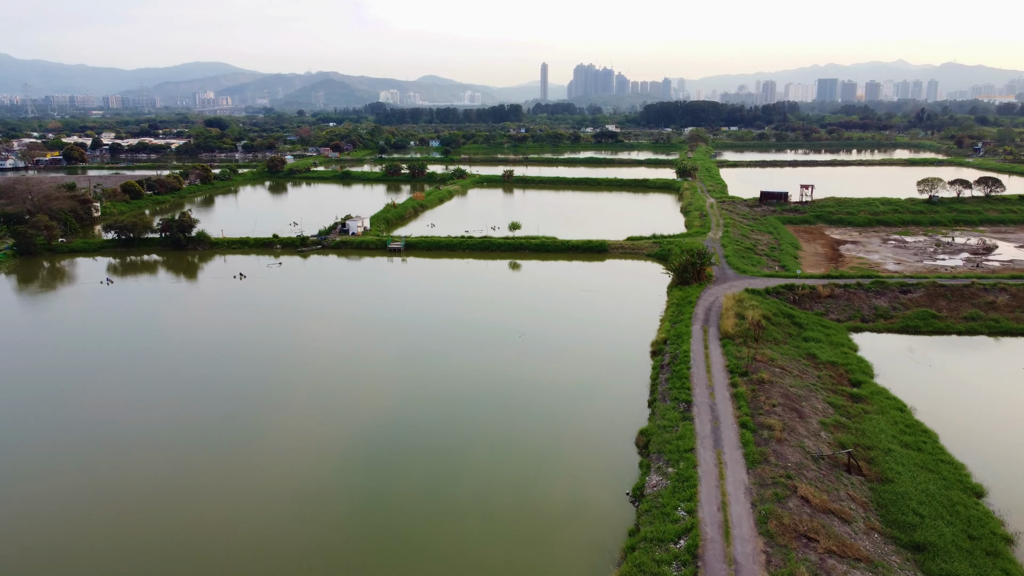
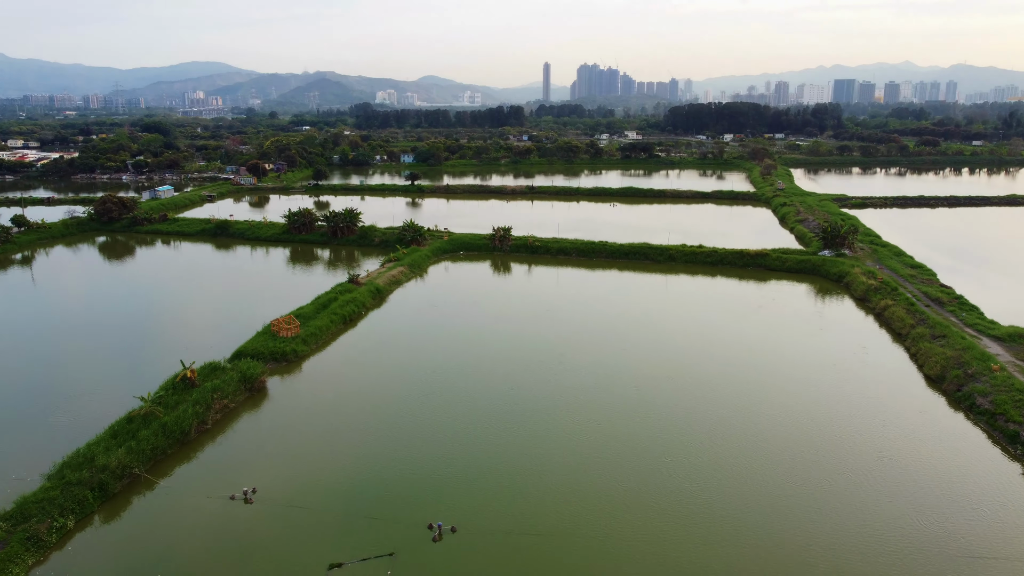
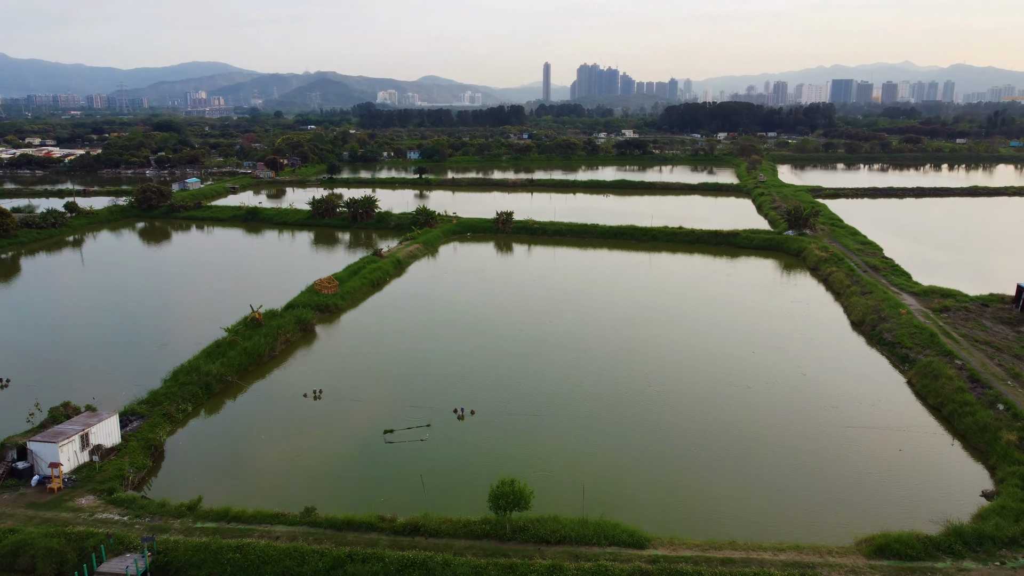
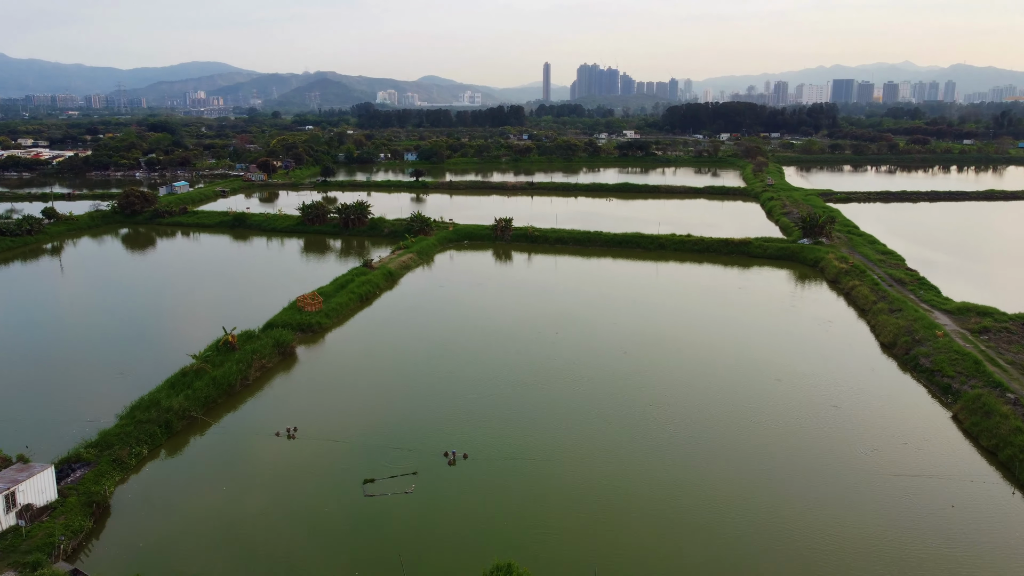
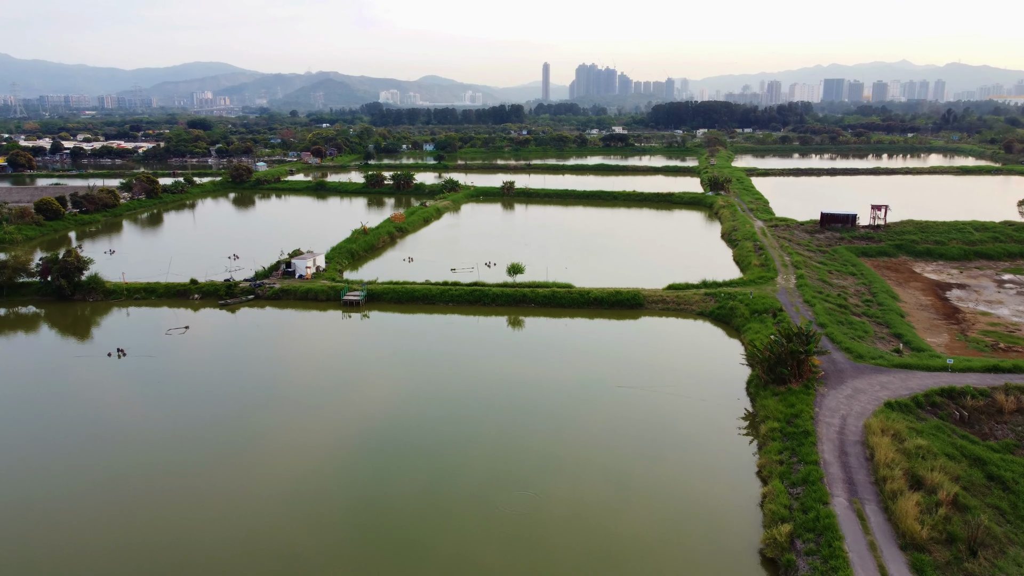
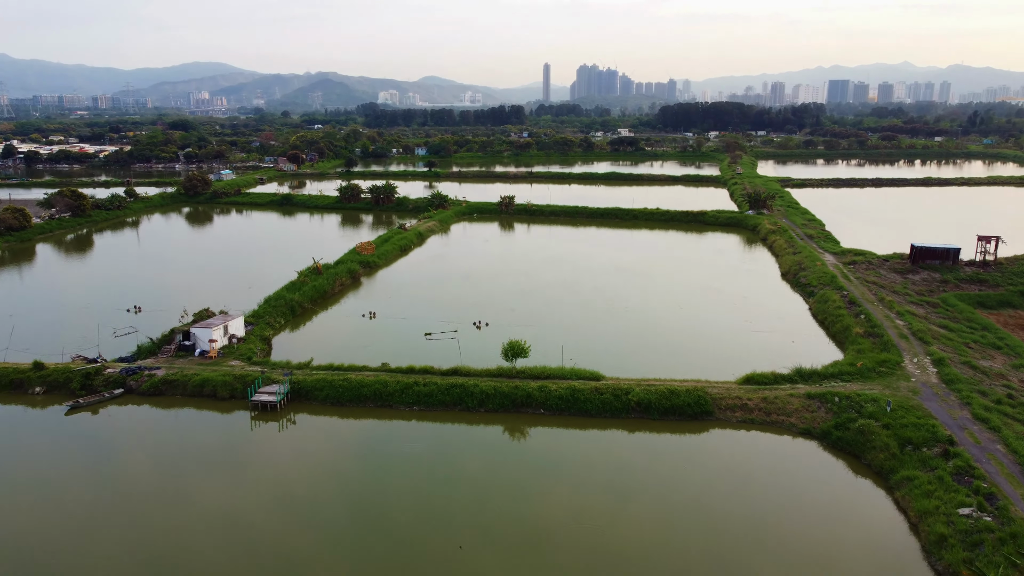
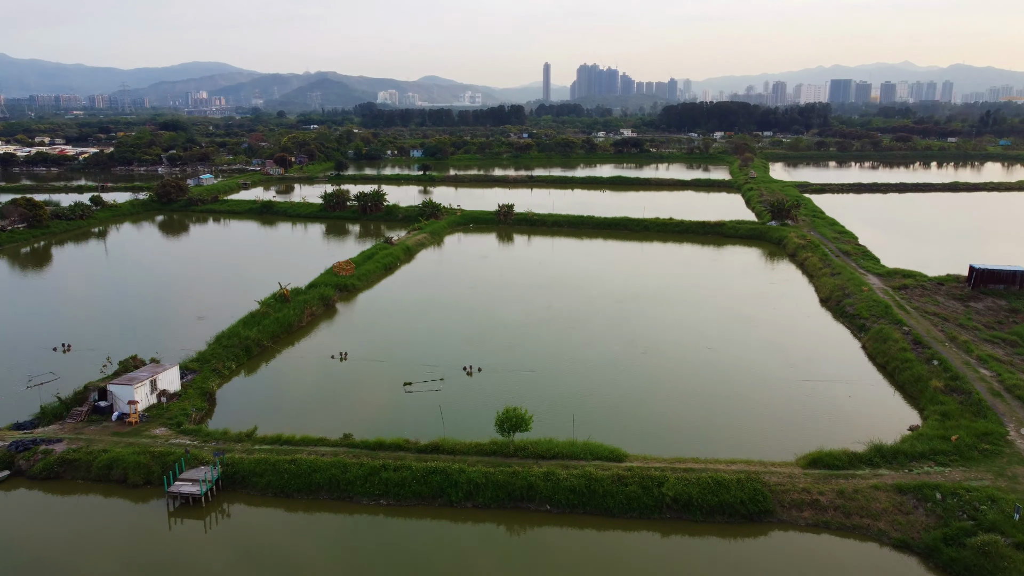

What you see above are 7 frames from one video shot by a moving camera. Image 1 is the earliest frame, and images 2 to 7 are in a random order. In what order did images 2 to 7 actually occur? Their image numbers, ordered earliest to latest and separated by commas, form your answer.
5, 6, 7, 3, 4, 2
